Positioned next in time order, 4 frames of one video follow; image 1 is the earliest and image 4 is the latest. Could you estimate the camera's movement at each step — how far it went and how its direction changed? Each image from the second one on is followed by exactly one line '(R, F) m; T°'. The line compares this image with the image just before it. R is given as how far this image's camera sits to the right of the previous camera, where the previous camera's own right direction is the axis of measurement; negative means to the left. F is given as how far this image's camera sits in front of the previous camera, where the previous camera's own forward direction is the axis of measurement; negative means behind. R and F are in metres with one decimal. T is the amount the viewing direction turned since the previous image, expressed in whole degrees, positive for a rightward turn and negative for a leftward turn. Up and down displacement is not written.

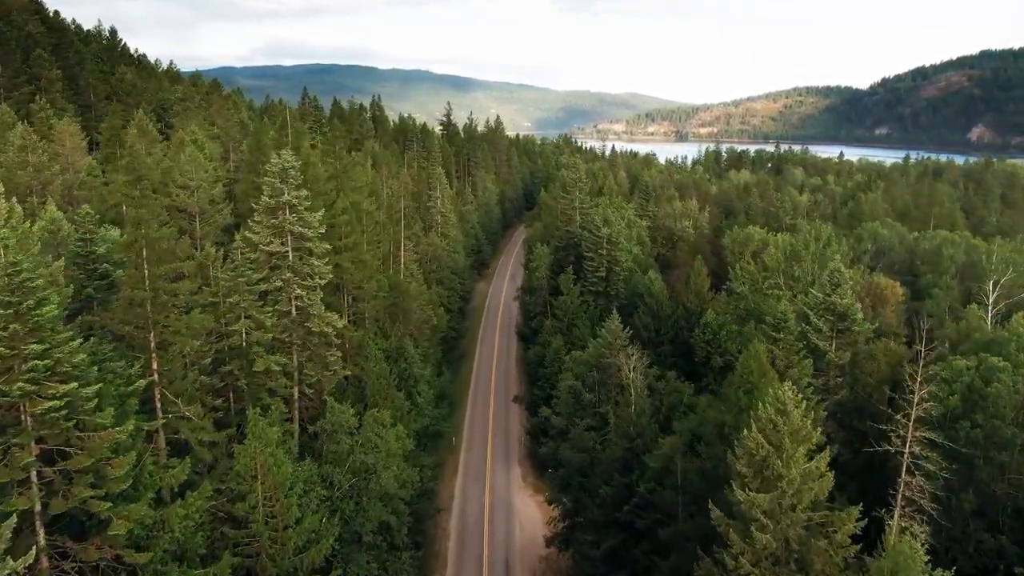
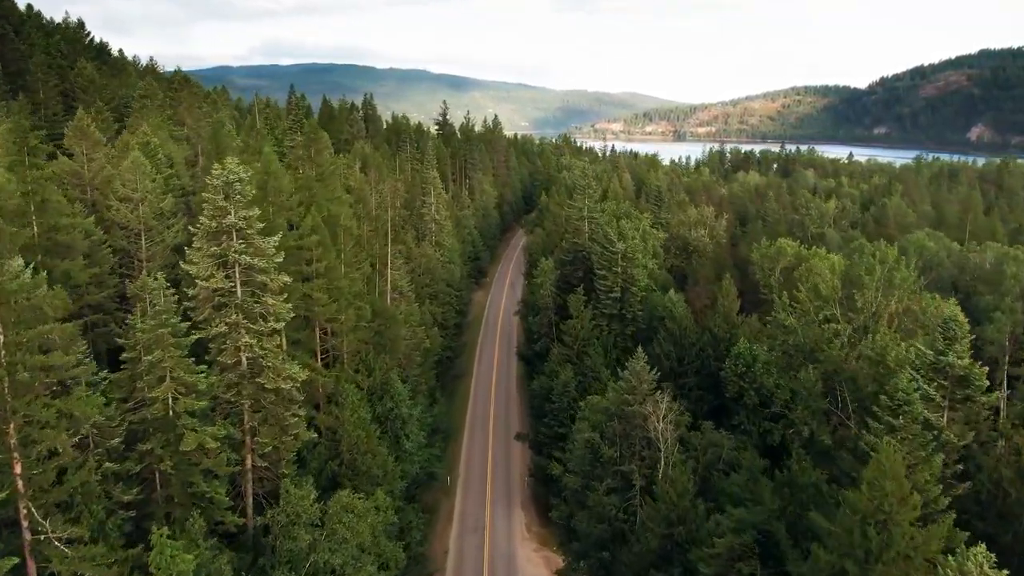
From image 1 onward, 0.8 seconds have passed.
(-0.4, +7.4) m; 0°
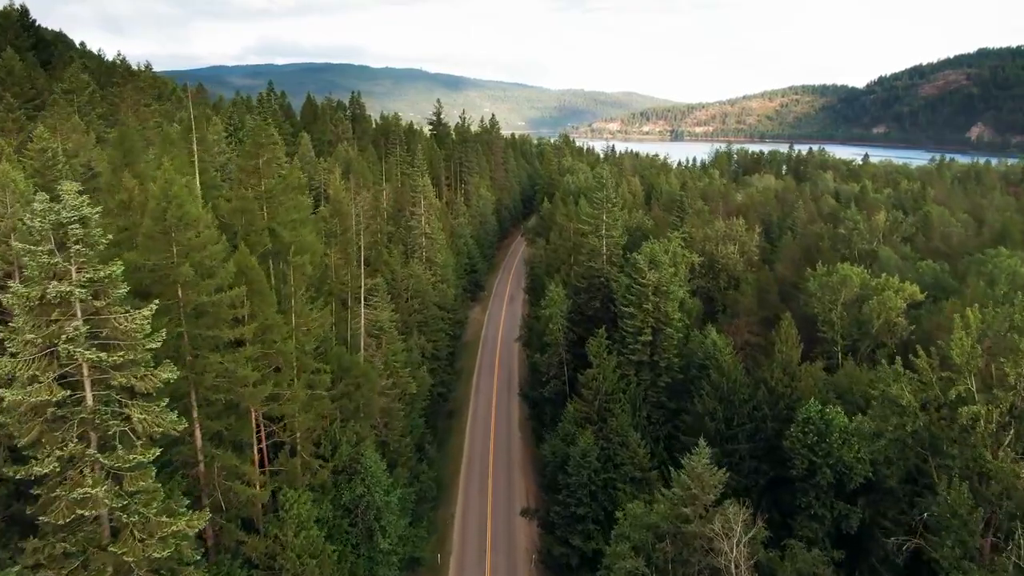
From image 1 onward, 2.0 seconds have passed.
(-0.5, +10.7) m; 0°
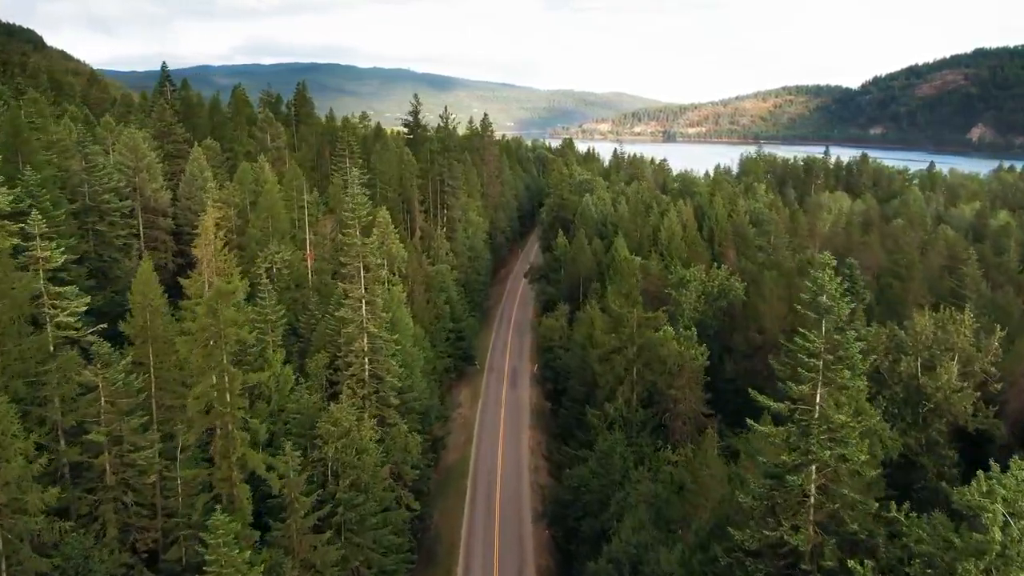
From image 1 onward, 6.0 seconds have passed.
(-1.6, +35.0) m; +1°
